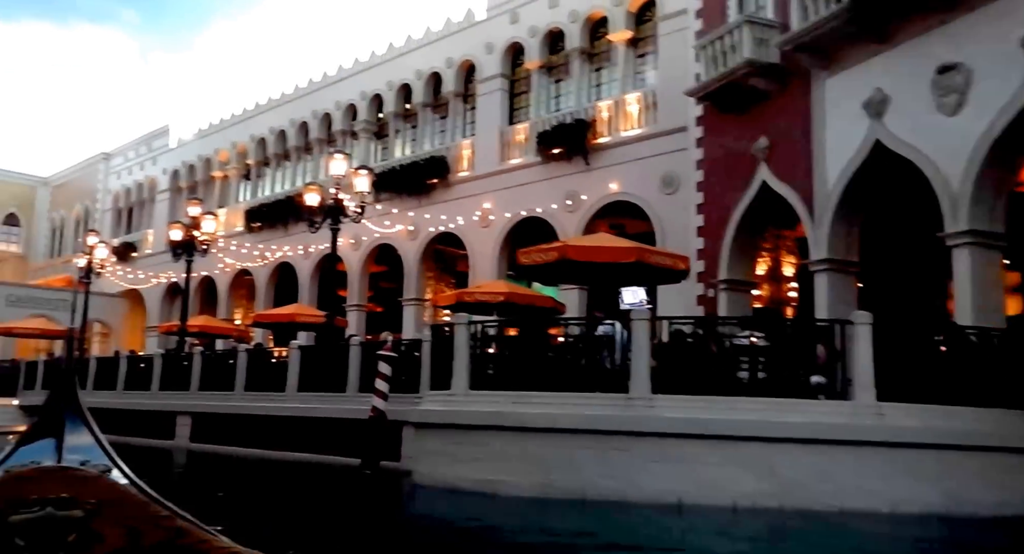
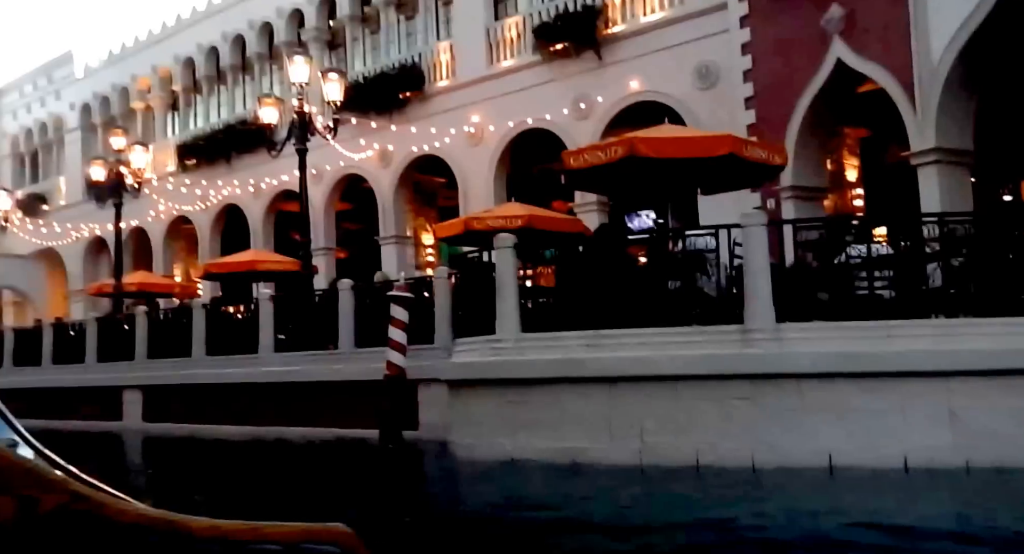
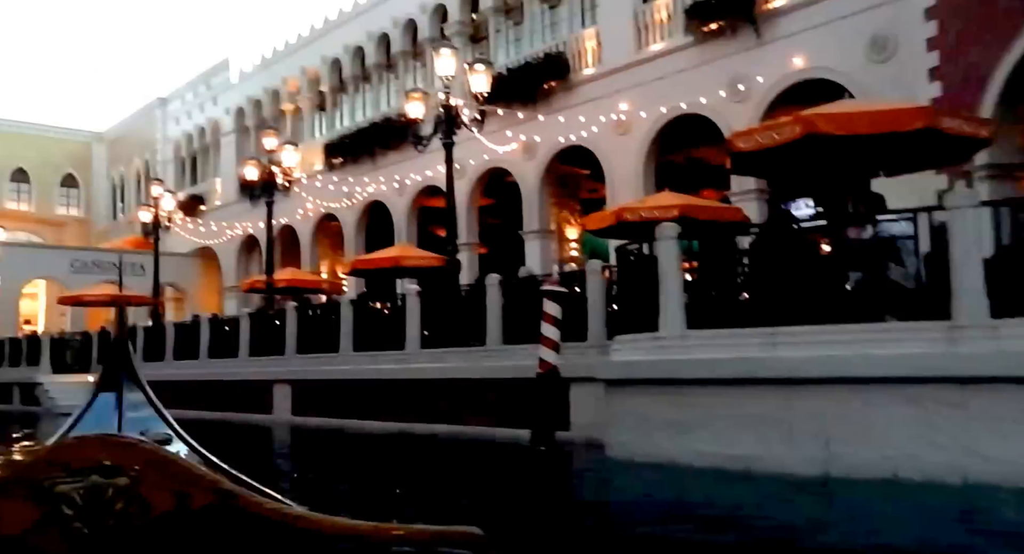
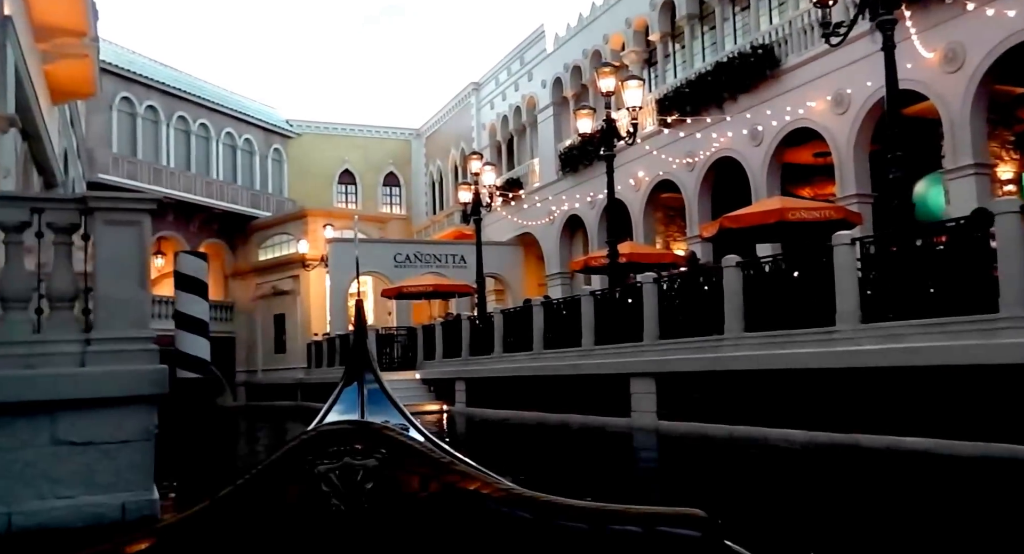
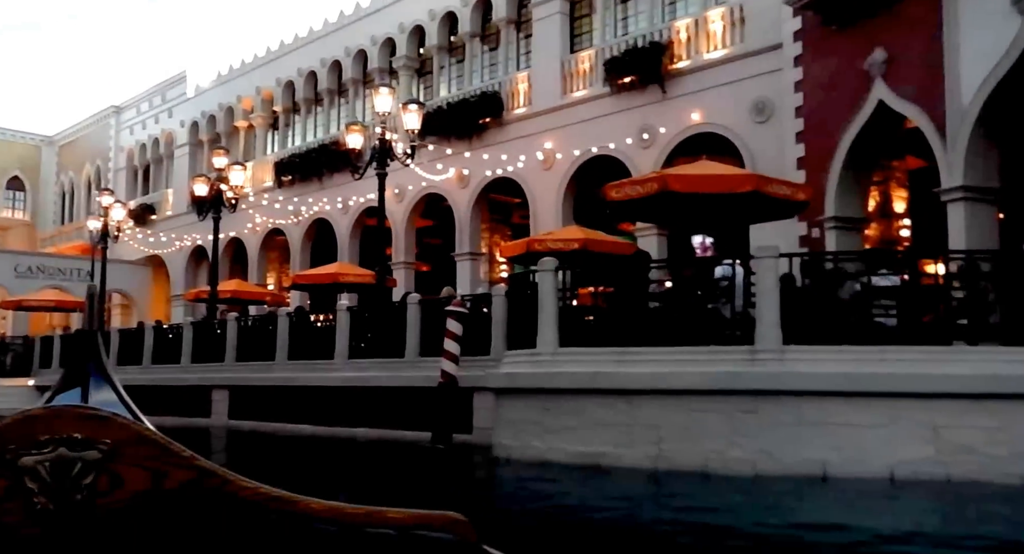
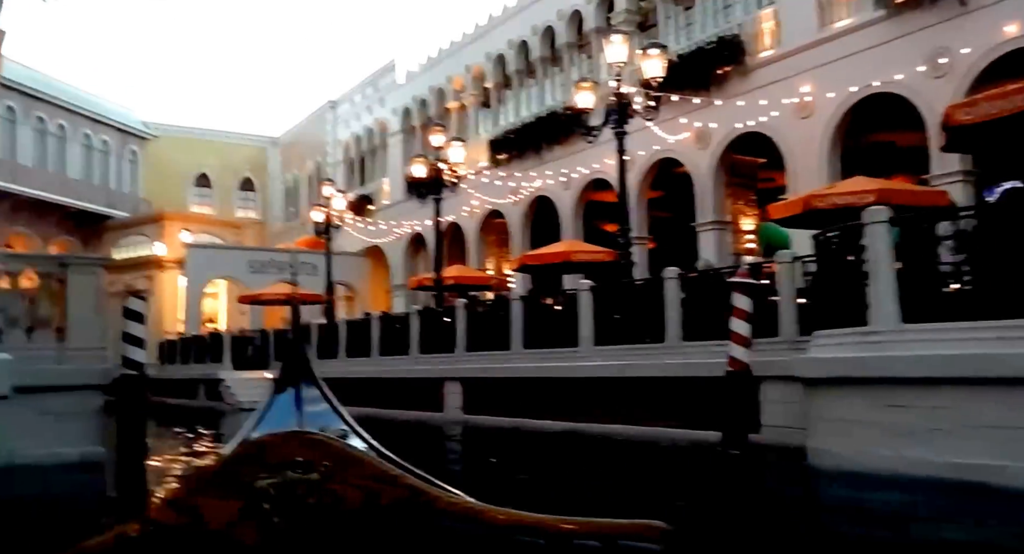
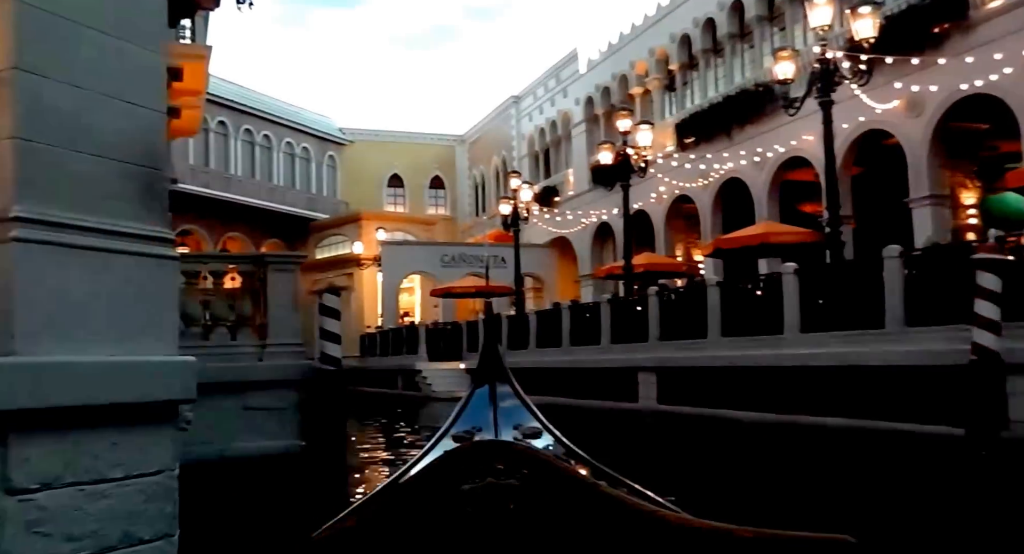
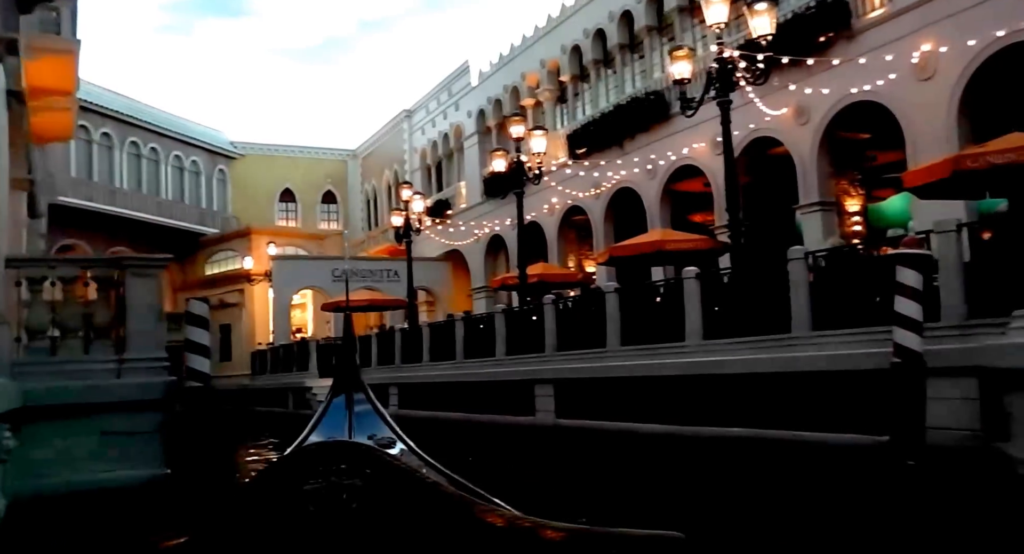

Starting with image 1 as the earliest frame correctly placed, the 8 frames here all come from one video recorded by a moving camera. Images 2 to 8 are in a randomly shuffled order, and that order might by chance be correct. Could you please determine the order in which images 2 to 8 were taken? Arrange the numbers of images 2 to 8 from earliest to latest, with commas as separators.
5, 2, 3, 6, 7, 8, 4
